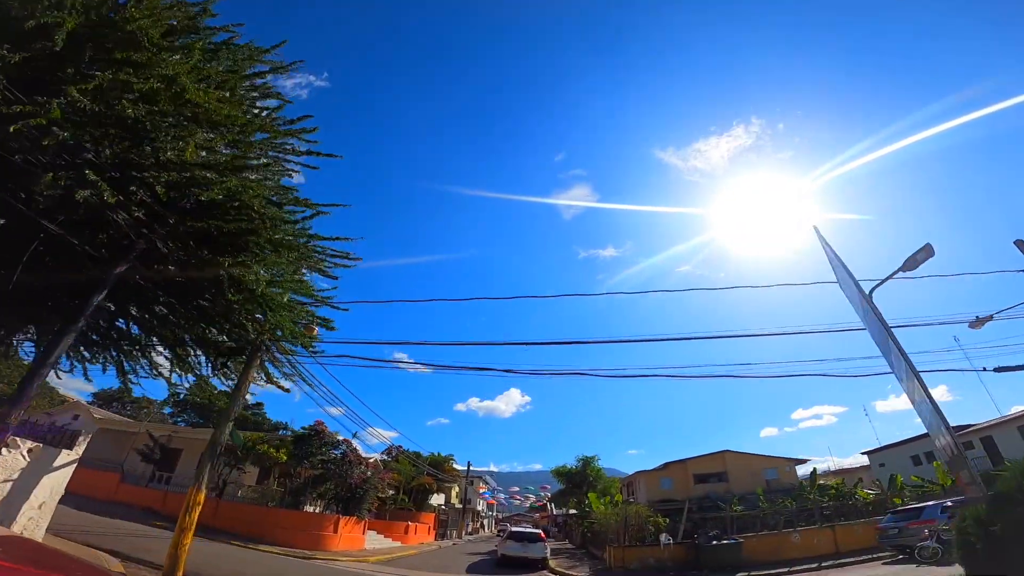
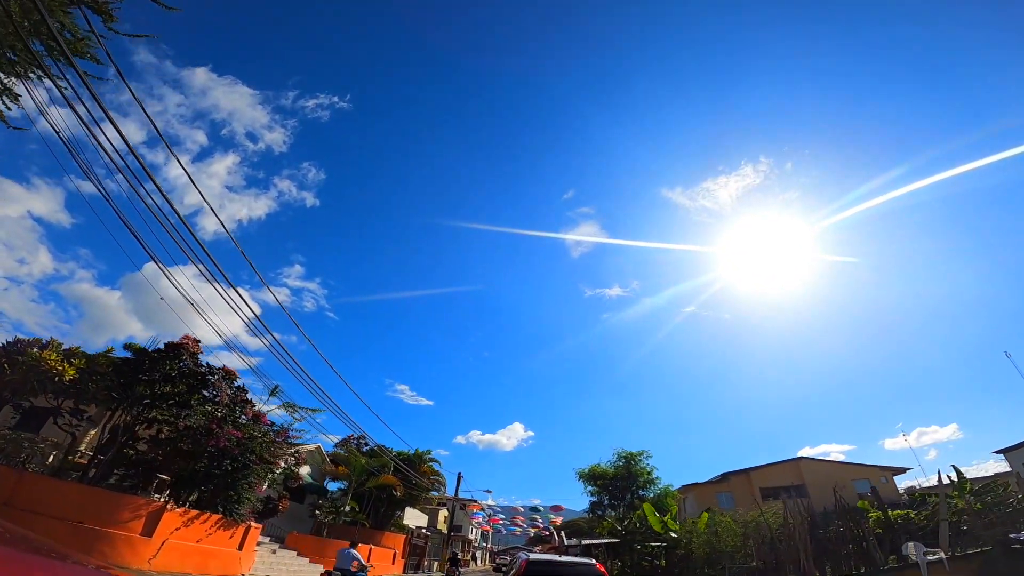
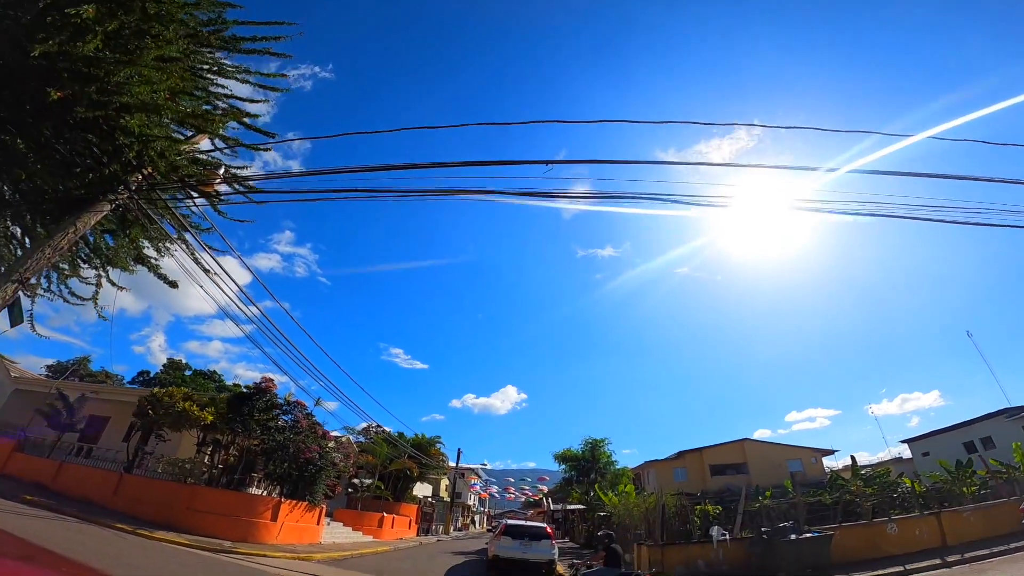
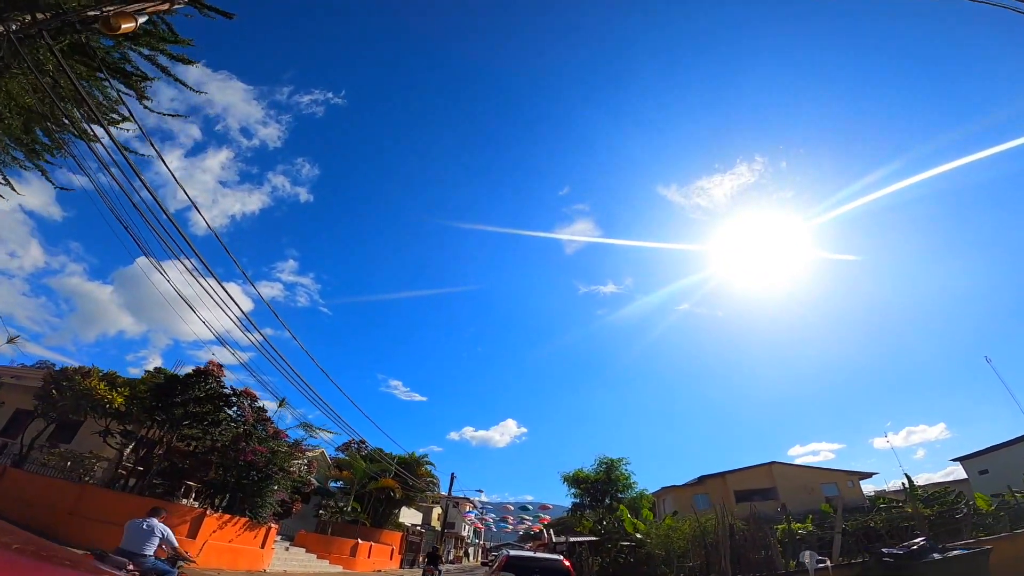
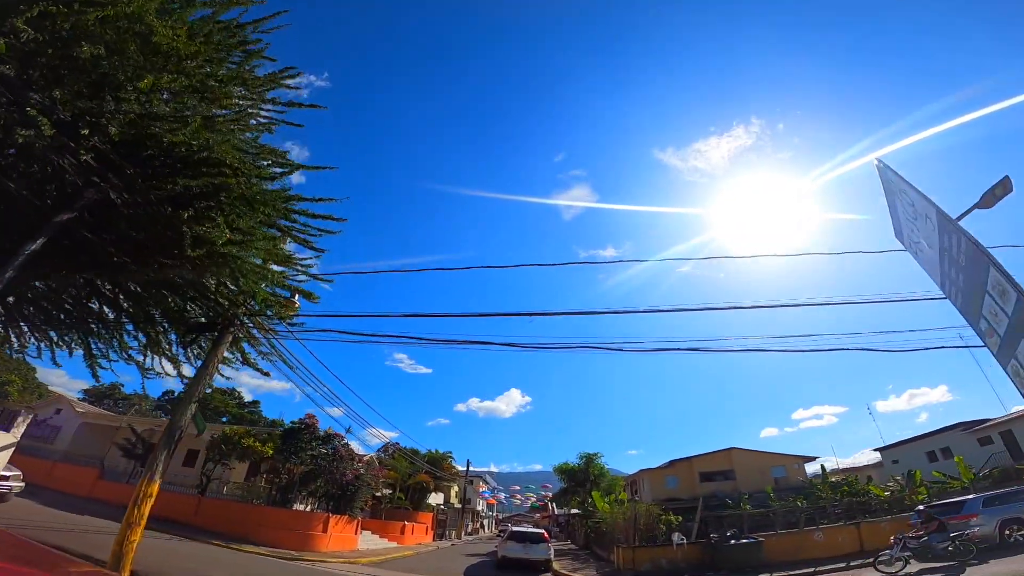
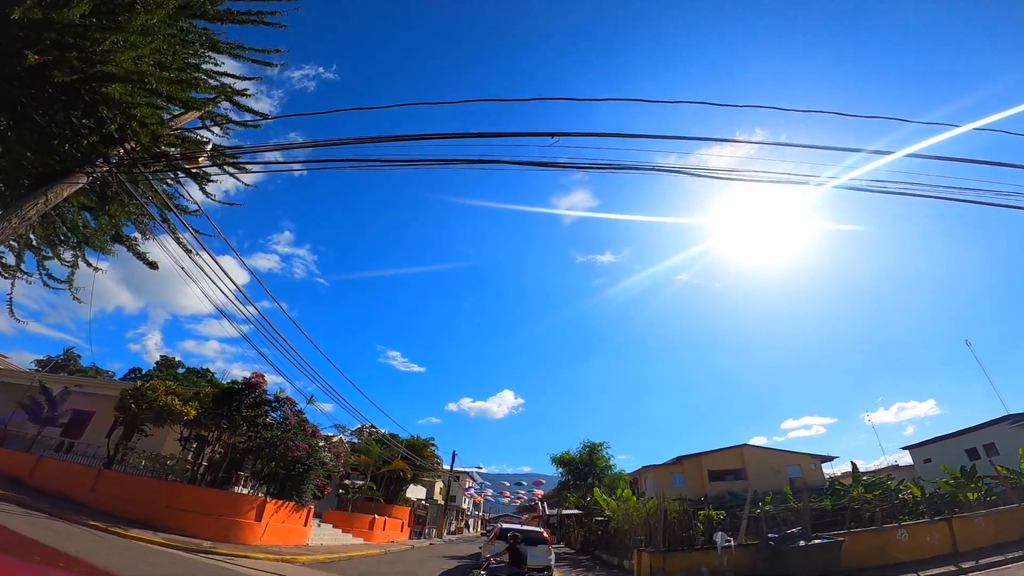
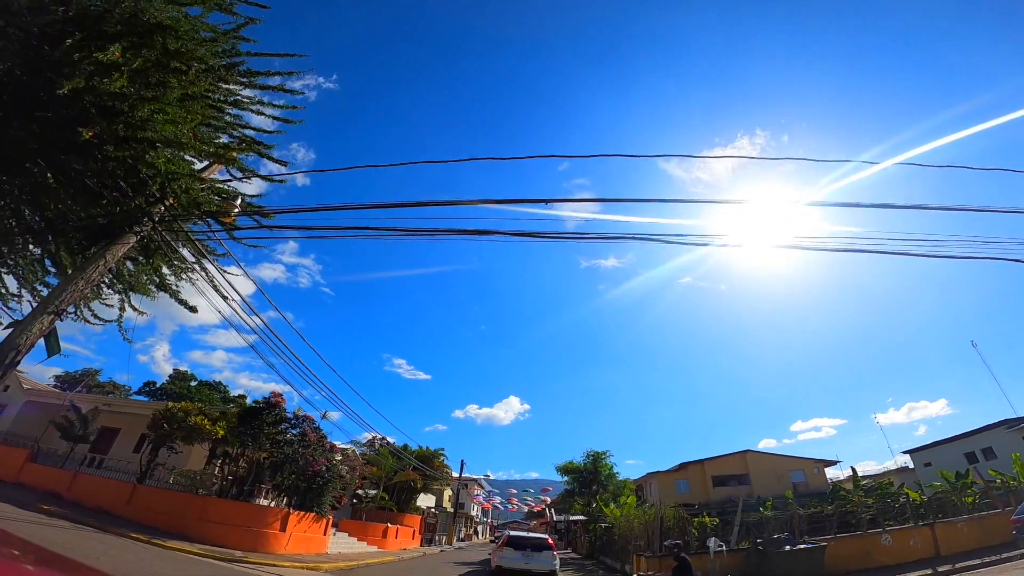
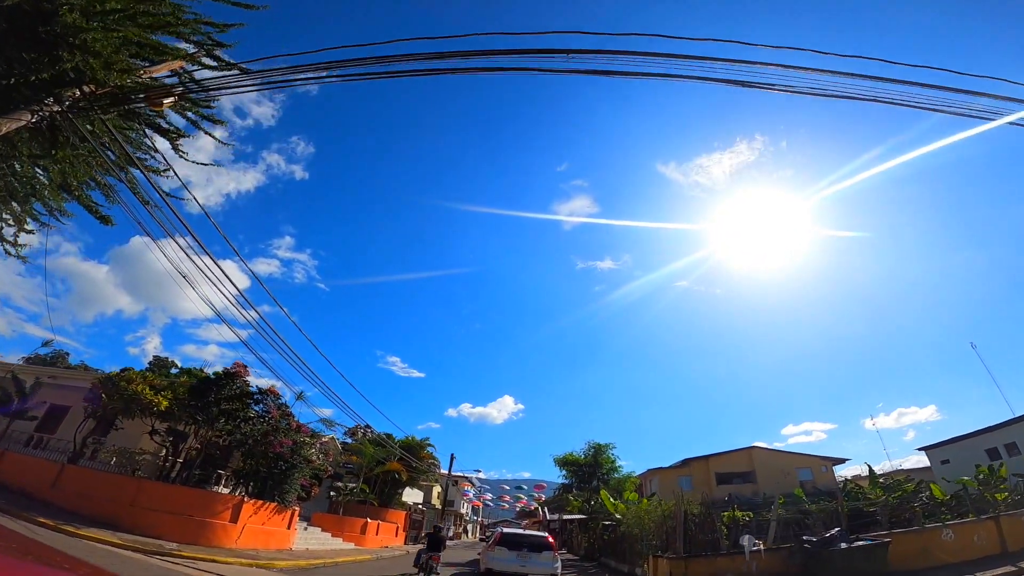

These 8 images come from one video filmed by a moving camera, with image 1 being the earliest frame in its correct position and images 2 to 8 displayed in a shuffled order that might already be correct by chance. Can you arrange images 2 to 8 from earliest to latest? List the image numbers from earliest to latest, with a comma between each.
5, 7, 3, 6, 8, 4, 2
